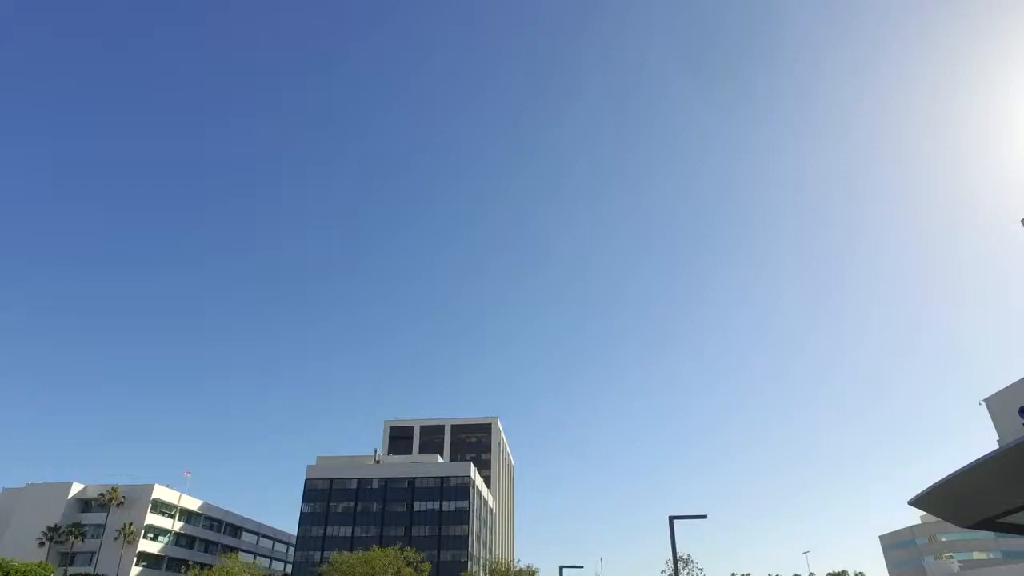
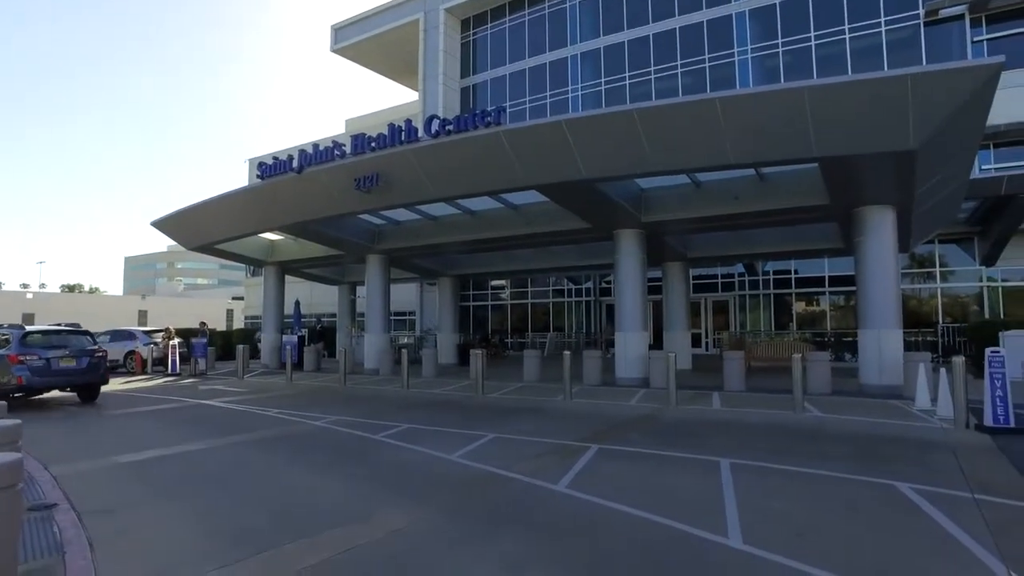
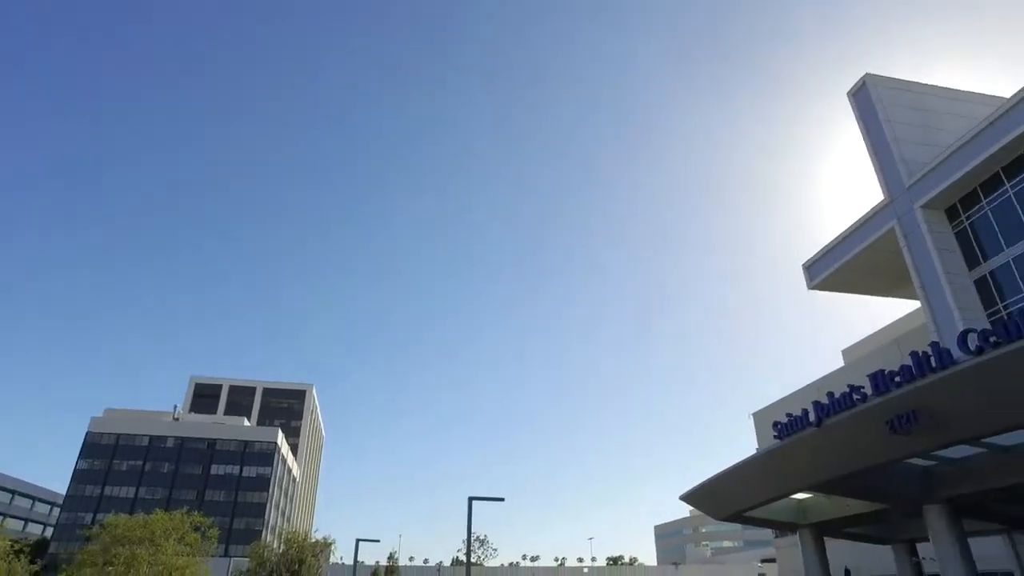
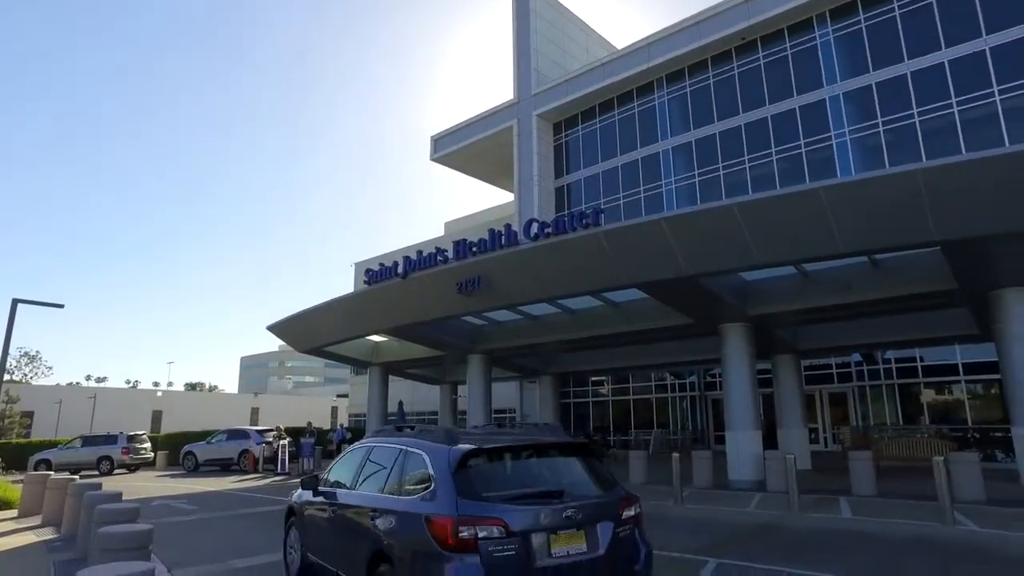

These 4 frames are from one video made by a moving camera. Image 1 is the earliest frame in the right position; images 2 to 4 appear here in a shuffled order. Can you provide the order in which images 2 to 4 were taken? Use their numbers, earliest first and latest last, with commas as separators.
3, 4, 2
